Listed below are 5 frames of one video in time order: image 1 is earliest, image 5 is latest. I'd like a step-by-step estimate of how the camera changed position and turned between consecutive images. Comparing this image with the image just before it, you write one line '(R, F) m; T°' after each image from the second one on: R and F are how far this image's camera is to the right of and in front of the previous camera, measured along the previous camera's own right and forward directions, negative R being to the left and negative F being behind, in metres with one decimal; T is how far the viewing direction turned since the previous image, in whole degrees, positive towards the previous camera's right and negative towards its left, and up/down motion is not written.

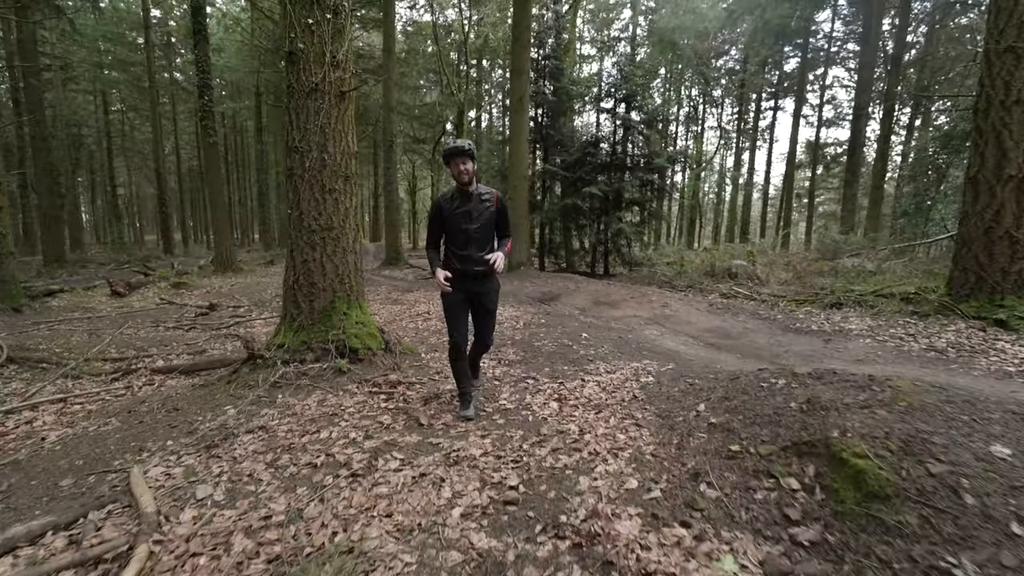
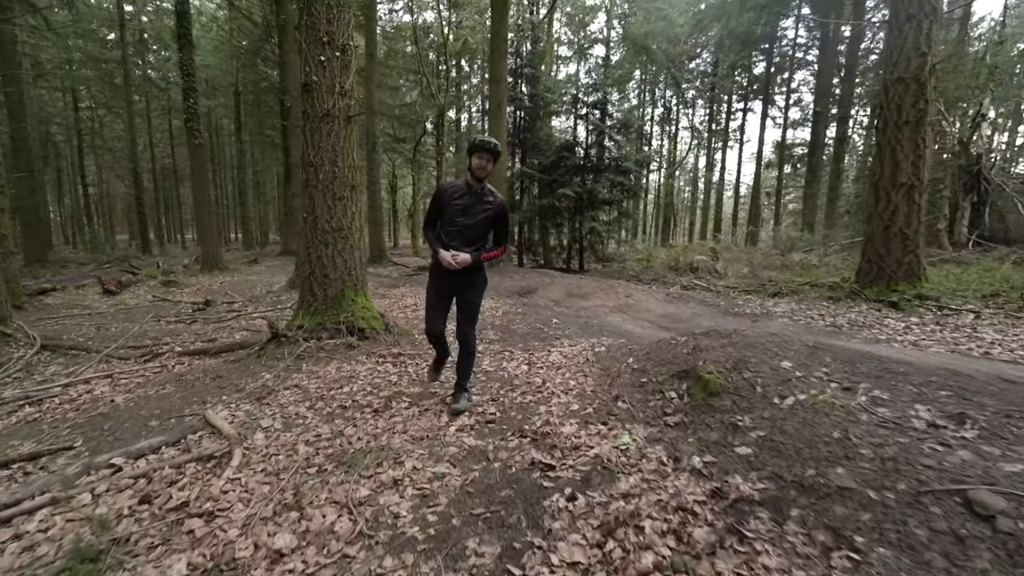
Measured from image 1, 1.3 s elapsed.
(0.0, -0.9) m; +2°
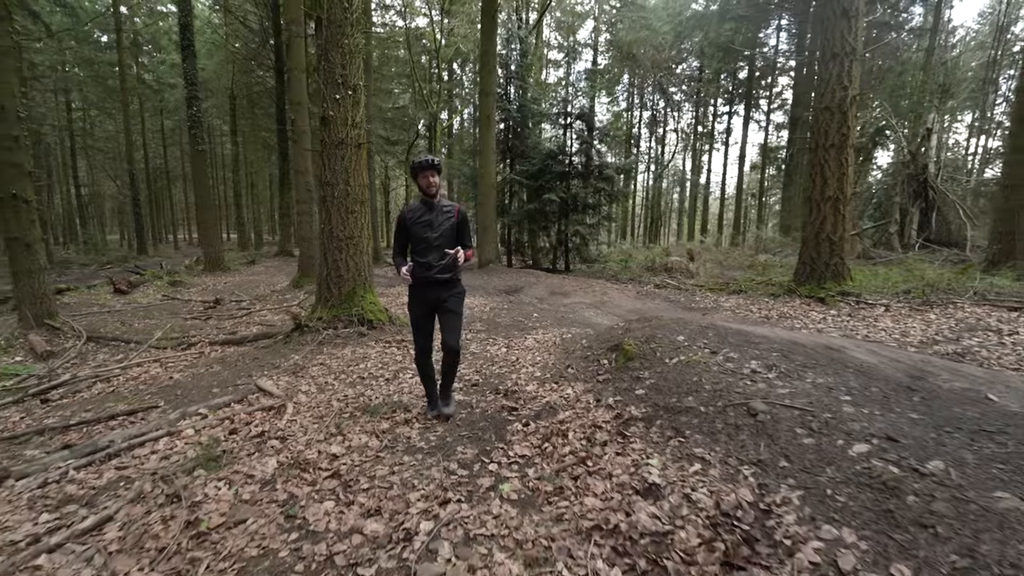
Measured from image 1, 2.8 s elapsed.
(+0.1, -1.0) m; +1°
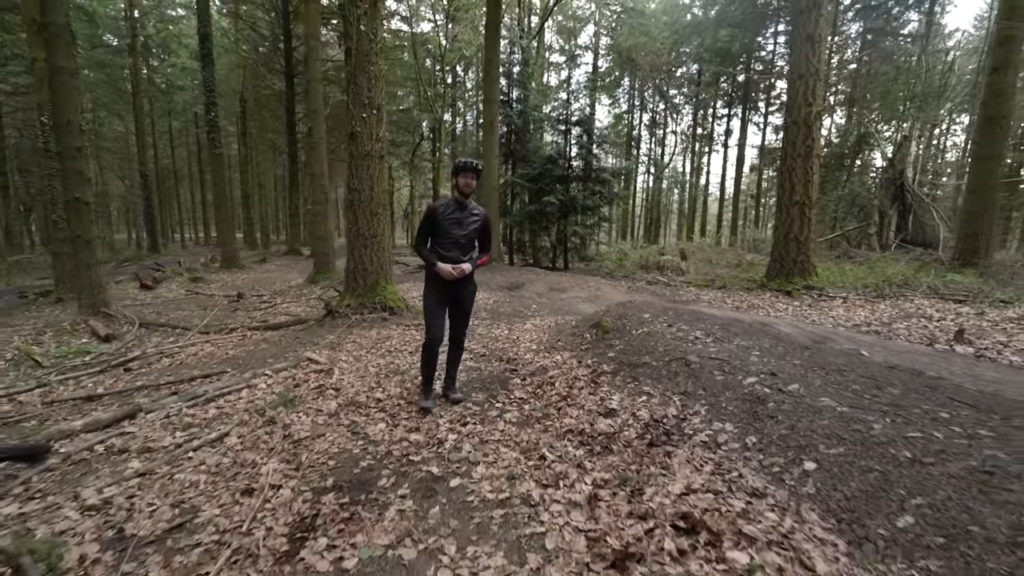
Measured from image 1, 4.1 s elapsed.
(0.0, -0.9) m; 0°
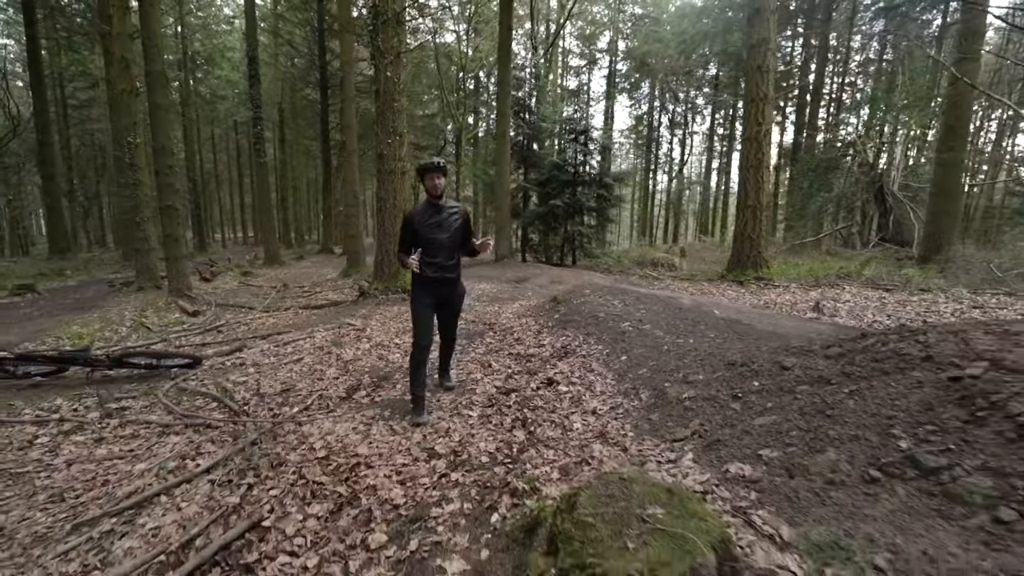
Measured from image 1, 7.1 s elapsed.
(+0.6, -1.8) m; -3°
